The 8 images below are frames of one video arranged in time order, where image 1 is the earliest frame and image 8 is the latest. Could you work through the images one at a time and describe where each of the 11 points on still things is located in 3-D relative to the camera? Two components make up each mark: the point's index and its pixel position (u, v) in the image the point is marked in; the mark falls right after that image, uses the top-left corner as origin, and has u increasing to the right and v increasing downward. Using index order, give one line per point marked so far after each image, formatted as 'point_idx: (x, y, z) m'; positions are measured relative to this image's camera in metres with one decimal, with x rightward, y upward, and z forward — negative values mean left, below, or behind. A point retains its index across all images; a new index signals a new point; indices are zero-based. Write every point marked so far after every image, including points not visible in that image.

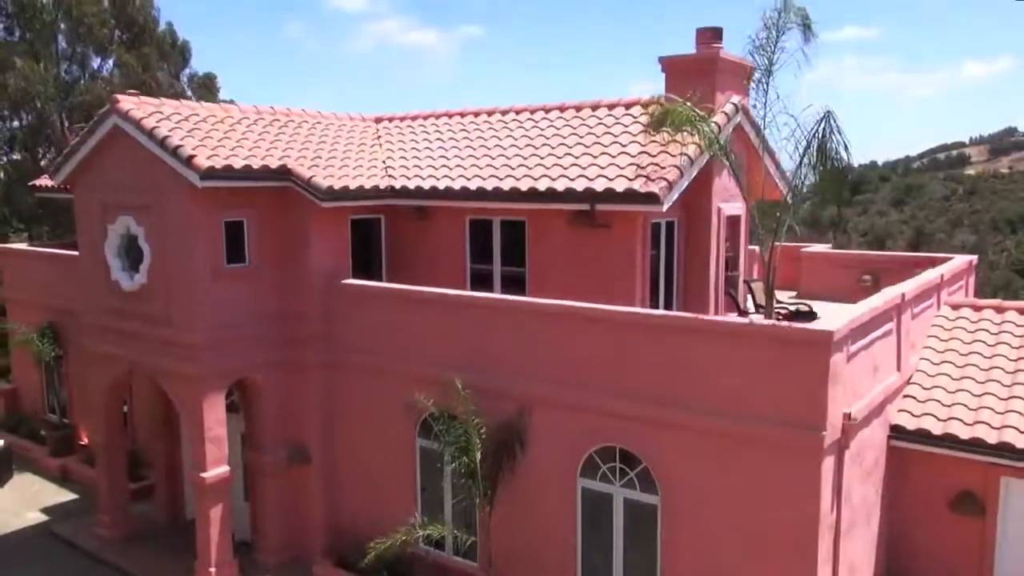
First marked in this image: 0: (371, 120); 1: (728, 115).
0: (-1.5, +1.8, +8.4) m
1: (+1.7, +1.4, +6.1) m
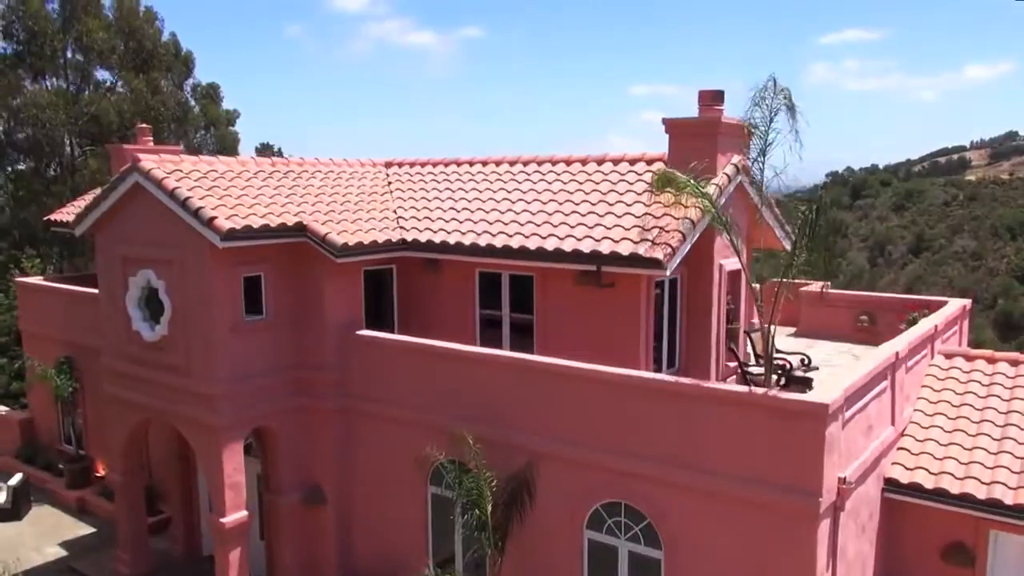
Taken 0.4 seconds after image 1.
0: (-1.5, +1.4, +8.7) m
1: (+1.8, +0.9, +6.3) m
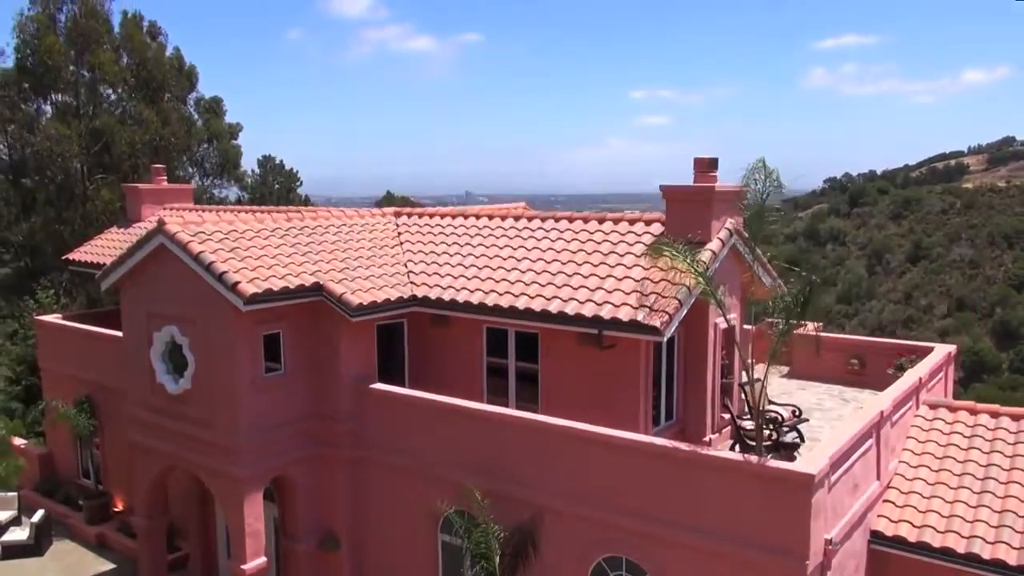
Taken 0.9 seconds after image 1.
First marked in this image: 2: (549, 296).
0: (-1.4, +0.8, +9.0) m
1: (+1.8, +0.4, +6.7) m
2: (+0.3, -0.1, +6.7) m
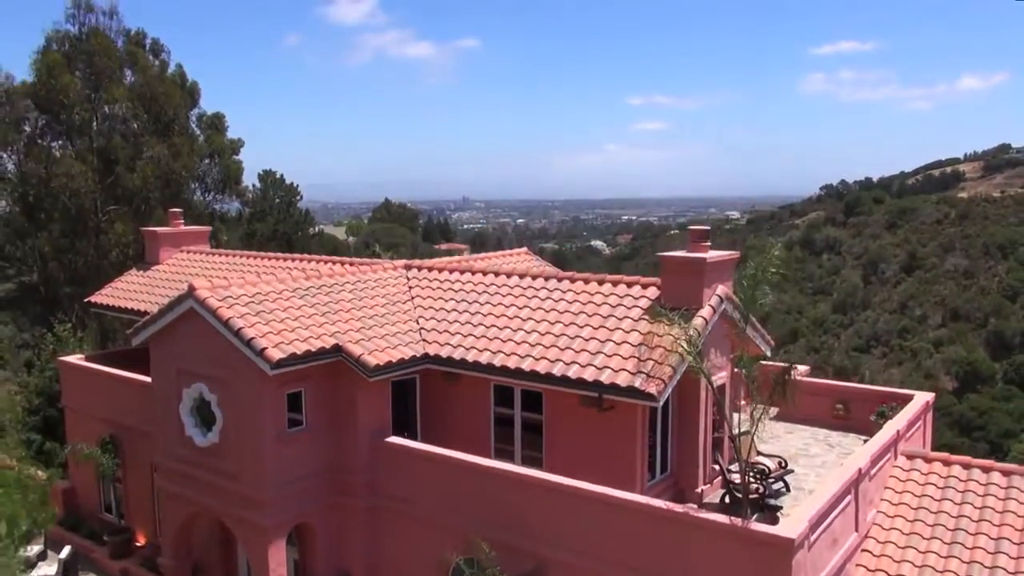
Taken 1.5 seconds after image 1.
0: (-1.4, +0.2, +9.6) m
1: (+1.9, -0.2, +7.2) m
2: (+0.4, -0.7, +7.2) m
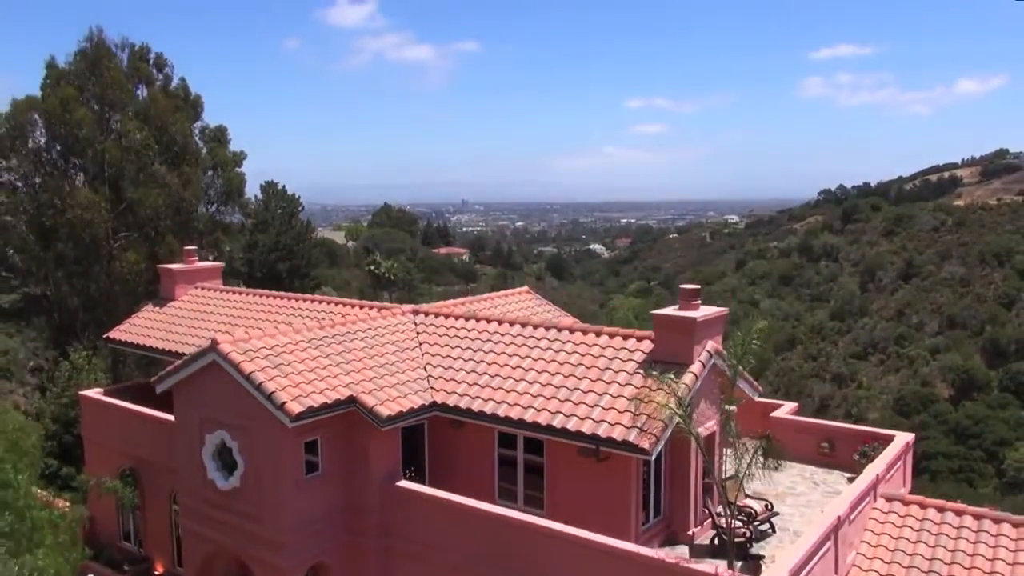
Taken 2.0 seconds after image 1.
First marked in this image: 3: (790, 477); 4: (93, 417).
0: (-1.3, -0.3, +10.1) m
1: (+1.9, -0.8, +7.7) m
2: (+0.4, -1.2, +7.7) m
3: (+3.5, -2.4, +9.7) m
4: (-6.2, -1.9, +11.4) m
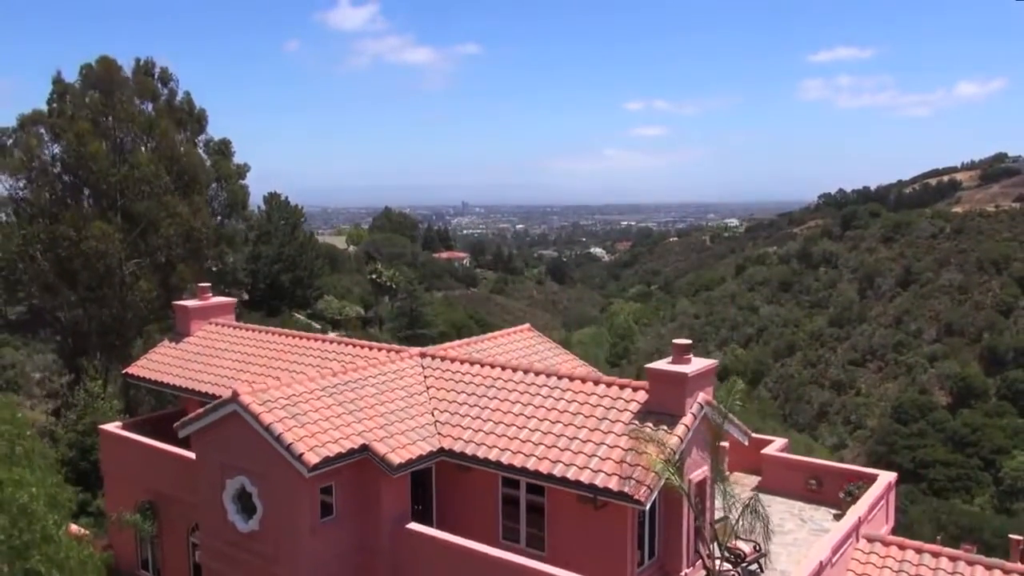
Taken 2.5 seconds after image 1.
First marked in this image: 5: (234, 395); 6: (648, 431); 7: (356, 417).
0: (-1.3, -0.9, +10.6) m
1: (+2.0, -1.4, +8.2) m
2: (+0.4, -1.8, +8.2) m
3: (+3.5, -3.0, +10.2) m
4: (-6.2, -2.5, +11.9) m
5: (-3.1, -1.2, +8.5) m
6: (+1.4, -1.5, +8.0) m
7: (-1.8, -1.5, +8.9) m
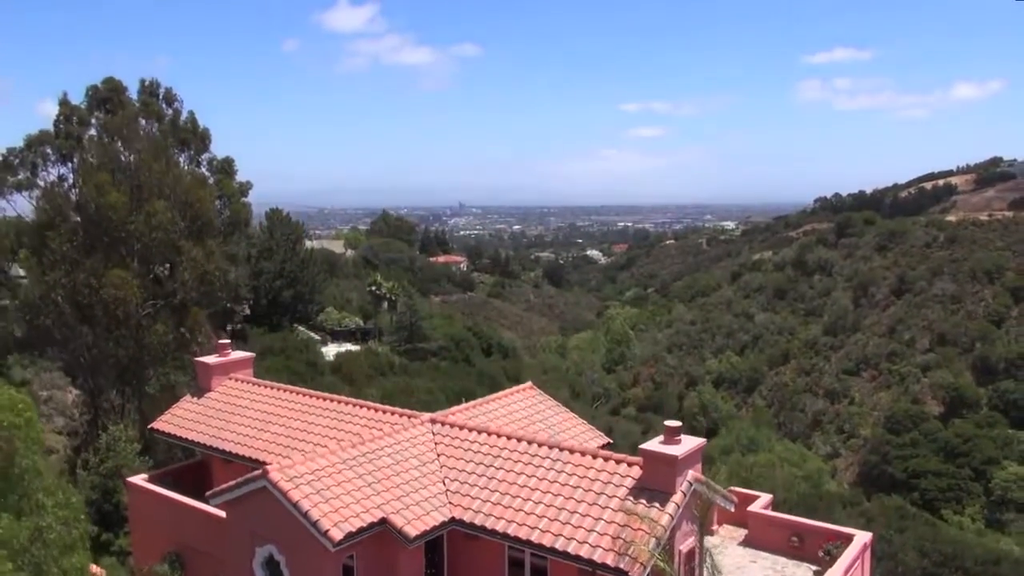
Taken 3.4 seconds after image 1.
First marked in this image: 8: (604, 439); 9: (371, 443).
0: (-1.2, -2.0, +11.4) m
1: (+2.0, -2.4, +9.0) m
2: (+0.5, -2.9, +9.0) m
3: (+3.6, -4.0, +11.0) m
4: (-6.1, -3.6, +12.7) m
5: (-3.0, -2.2, +9.3) m
6: (+1.5, -2.5, +8.8) m
7: (-1.7, -2.5, +9.7) m
8: (+1.5, -2.4, +12.4) m
9: (-1.9, -2.1, +10.6) m
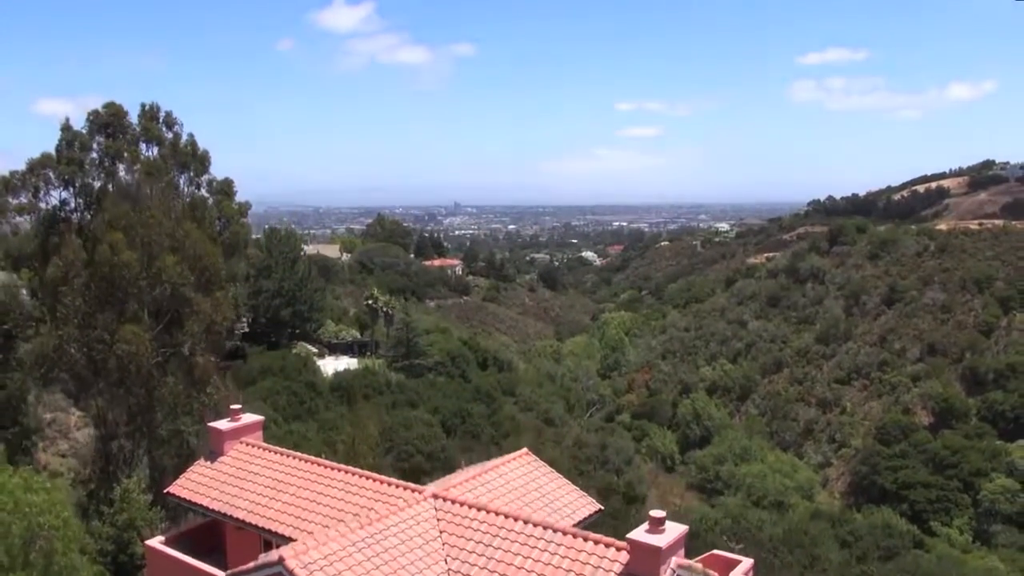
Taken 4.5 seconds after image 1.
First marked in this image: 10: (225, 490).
0: (-1.3, -3.3, +12.1) m
1: (+2.0, -3.7, +9.8) m
2: (+0.5, -4.2, +9.8) m
3: (+3.6, -5.4, +11.8) m
4: (-6.2, -4.9, +13.5) m
5: (-3.0, -3.5, +10.1) m
6: (+1.4, -3.9, +9.6) m
7: (-1.7, -3.8, +10.4) m
8: (+1.4, -3.7, +13.1) m
9: (-2.0, -3.4, +11.4) m
10: (-5.1, -3.6, +13.7) m
